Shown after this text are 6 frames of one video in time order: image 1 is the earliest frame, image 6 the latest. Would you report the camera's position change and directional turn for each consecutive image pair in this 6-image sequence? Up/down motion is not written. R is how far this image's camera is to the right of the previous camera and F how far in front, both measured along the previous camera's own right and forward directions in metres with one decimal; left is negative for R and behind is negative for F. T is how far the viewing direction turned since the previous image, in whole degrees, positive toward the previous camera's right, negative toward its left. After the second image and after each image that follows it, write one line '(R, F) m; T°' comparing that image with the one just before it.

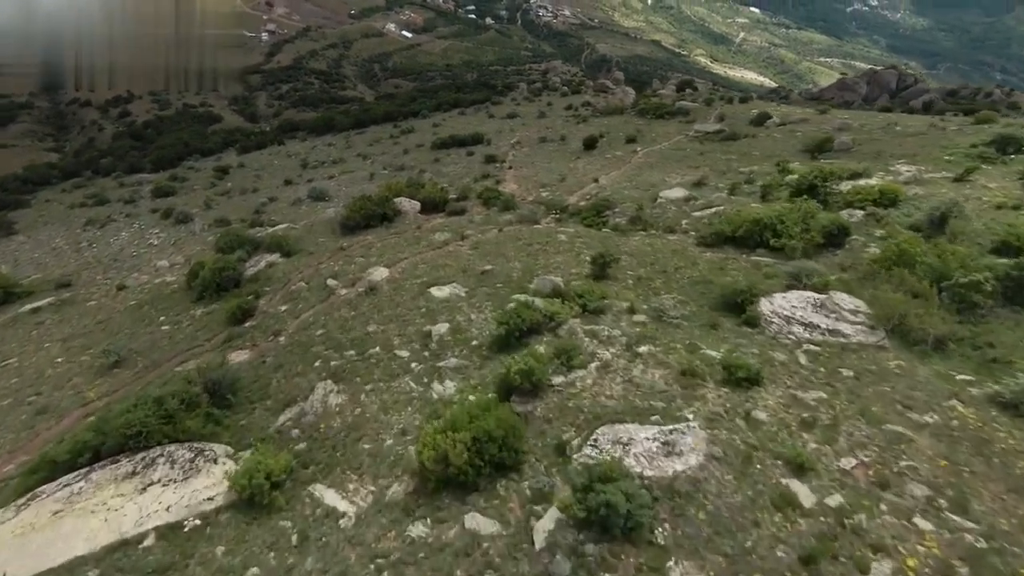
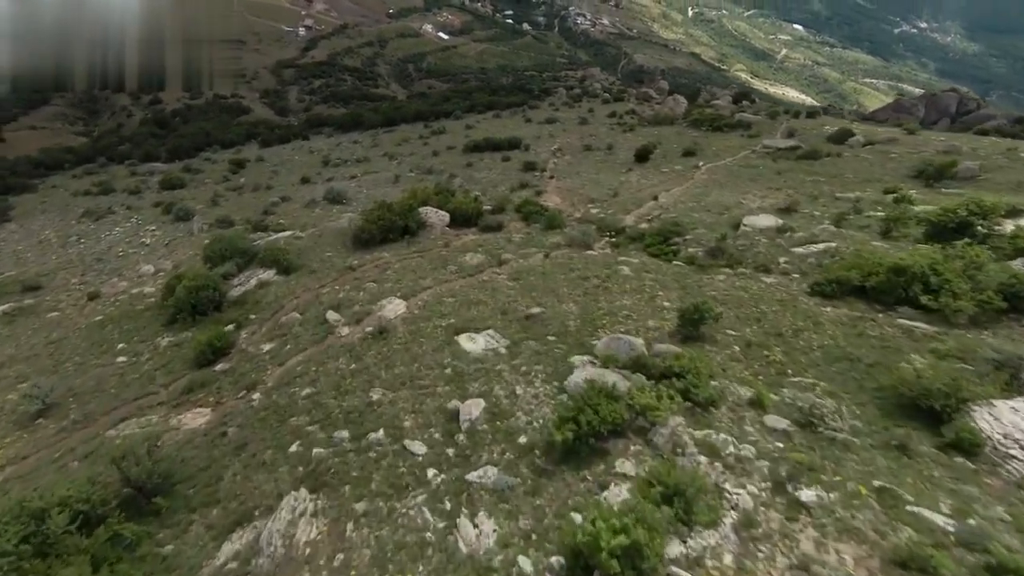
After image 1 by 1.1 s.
(-1.0, +4.6) m; -2°
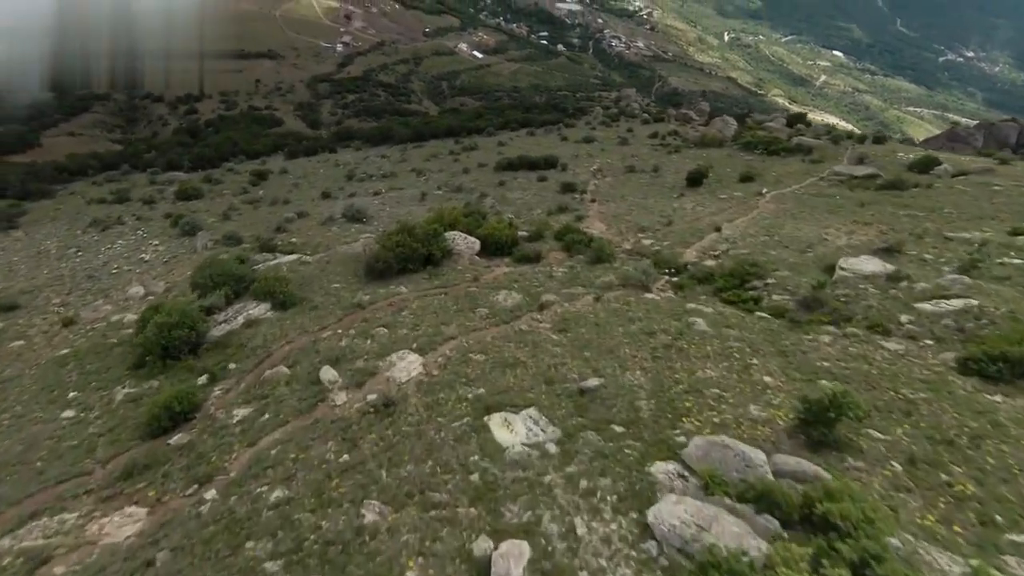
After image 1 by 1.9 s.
(-0.6, +3.6) m; -3°
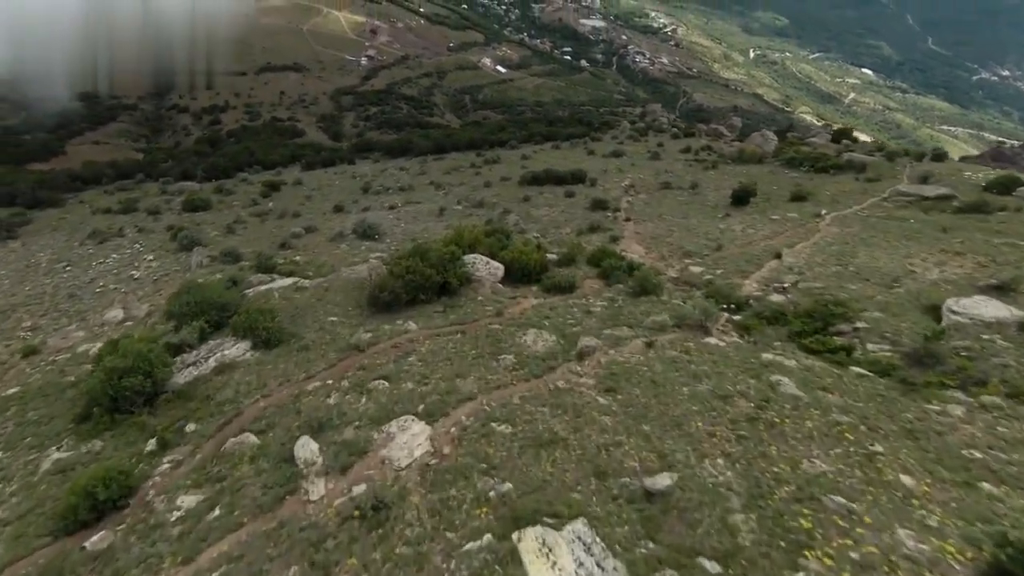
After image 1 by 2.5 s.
(-0.4, +2.9) m; -2°
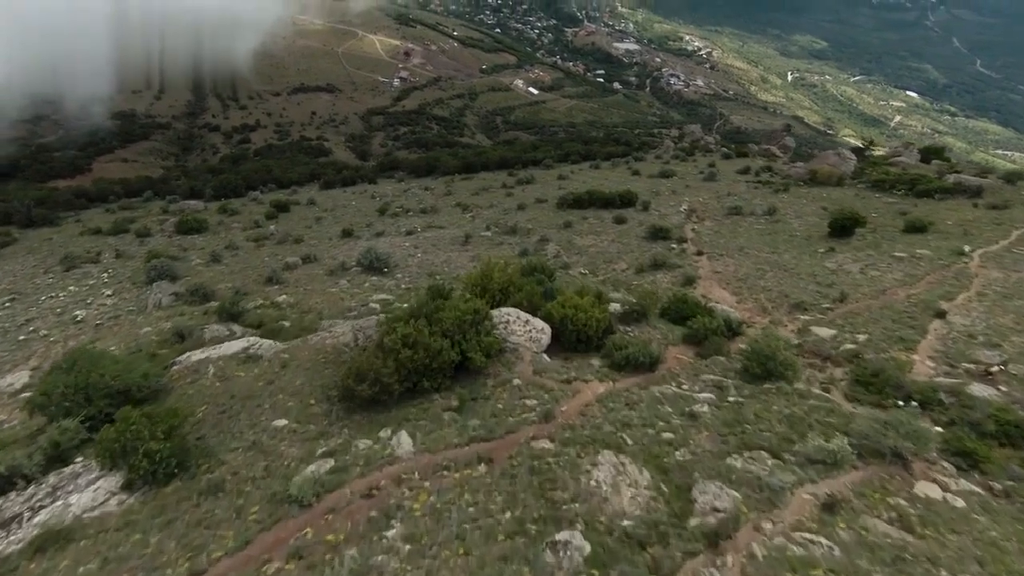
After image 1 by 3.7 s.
(-0.6, +5.7) m; -3°
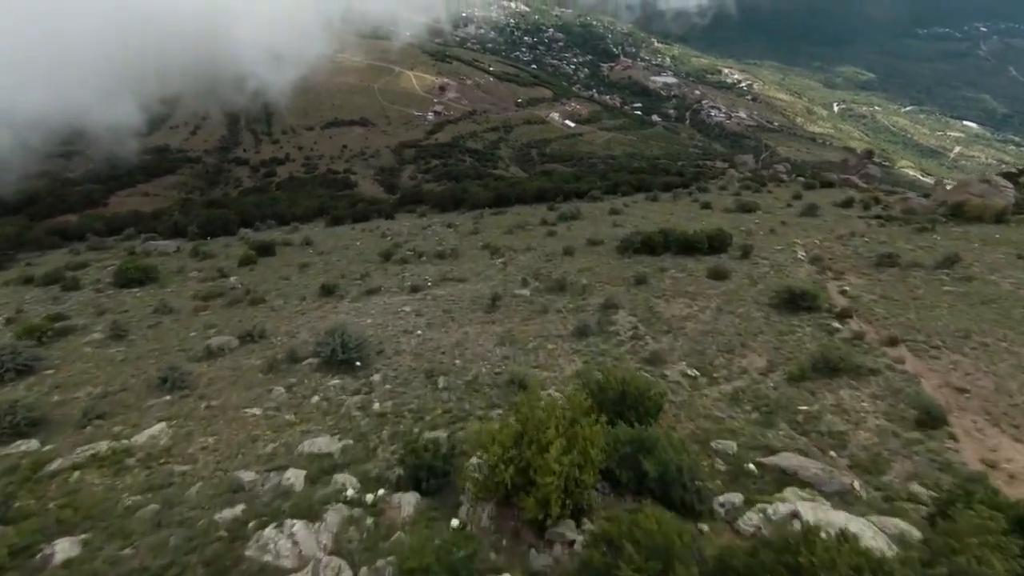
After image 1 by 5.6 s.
(-0.6, +9.1) m; -4°
